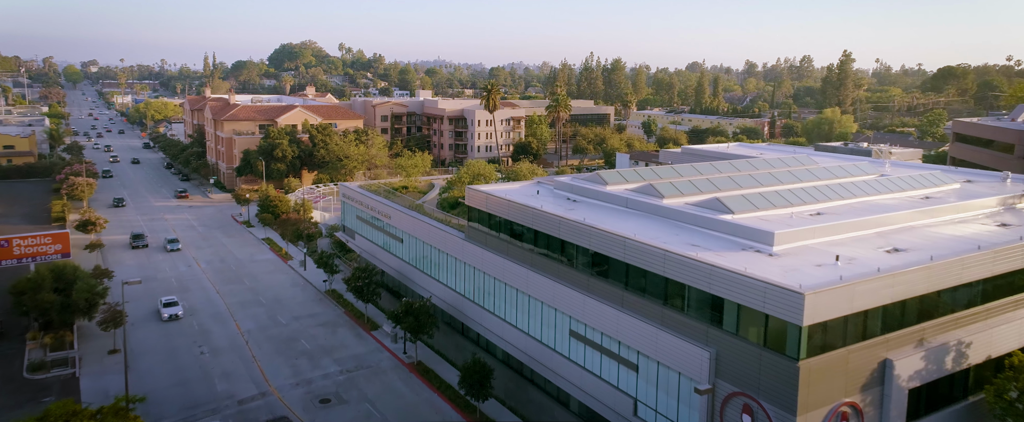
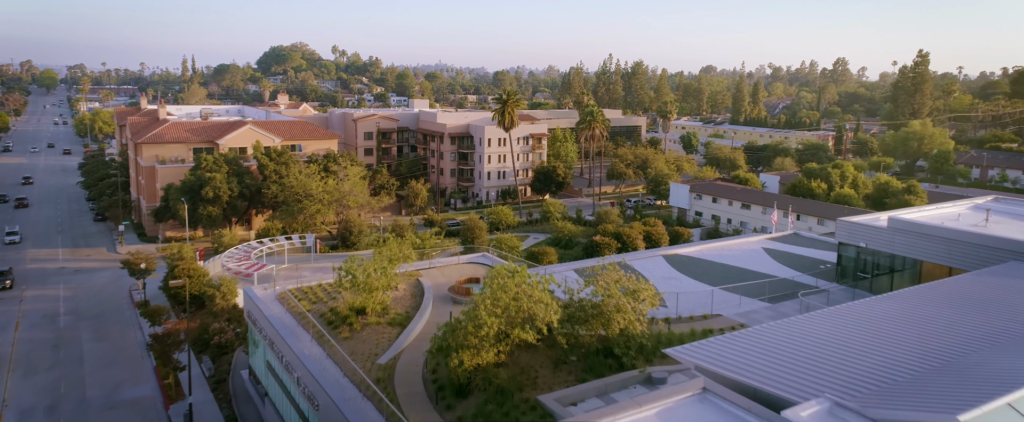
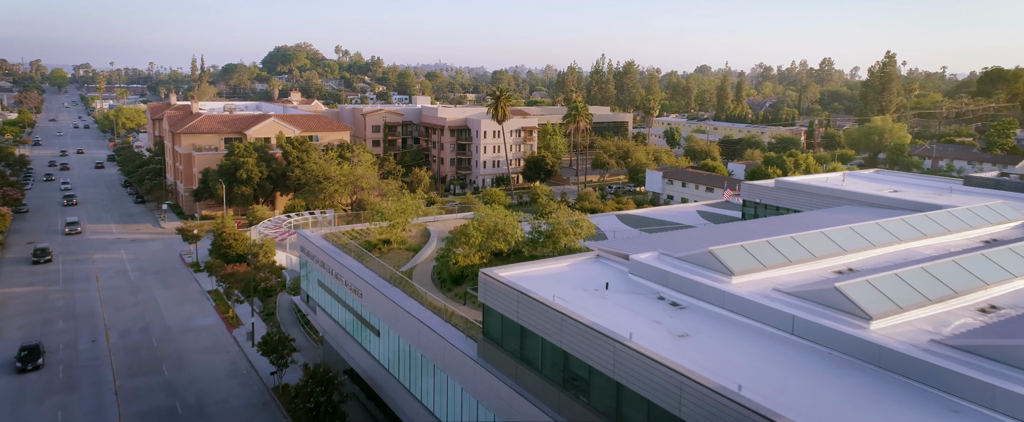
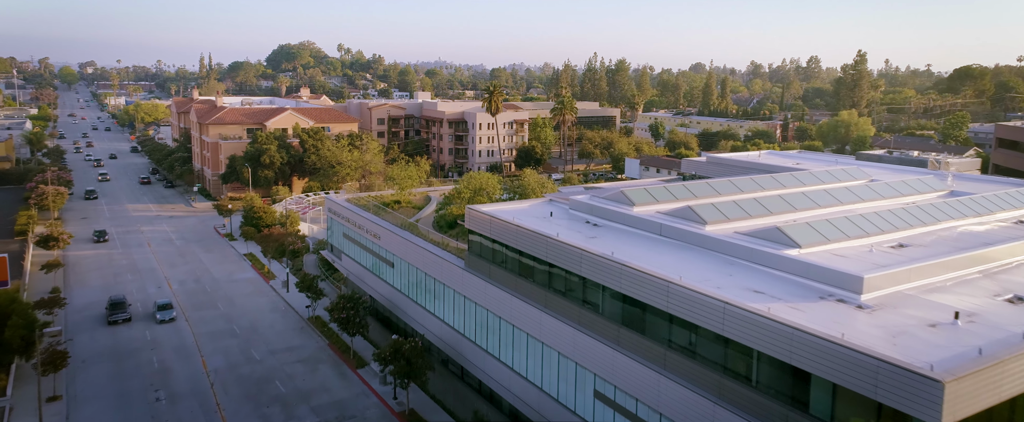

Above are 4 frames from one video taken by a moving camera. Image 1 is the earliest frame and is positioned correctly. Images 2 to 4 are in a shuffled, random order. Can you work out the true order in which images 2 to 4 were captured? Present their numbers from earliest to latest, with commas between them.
4, 3, 2
